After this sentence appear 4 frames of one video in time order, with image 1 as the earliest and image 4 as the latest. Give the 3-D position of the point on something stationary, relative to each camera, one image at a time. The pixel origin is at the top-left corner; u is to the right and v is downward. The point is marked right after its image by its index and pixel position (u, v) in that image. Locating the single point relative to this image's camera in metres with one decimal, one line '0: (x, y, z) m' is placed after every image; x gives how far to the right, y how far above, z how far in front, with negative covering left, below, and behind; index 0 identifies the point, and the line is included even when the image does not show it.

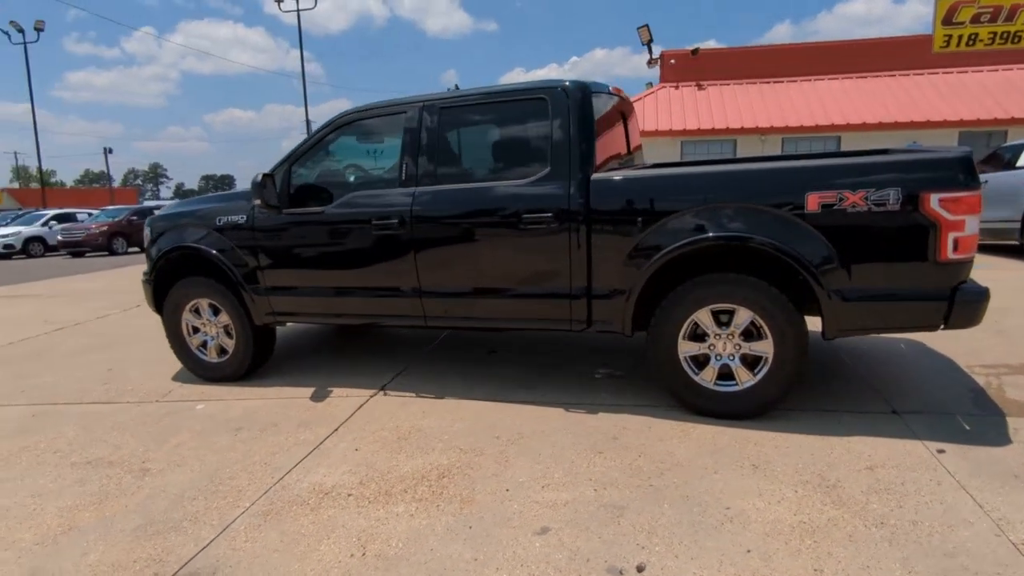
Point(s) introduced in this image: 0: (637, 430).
0: (+0.7, -0.8, +3.6) m
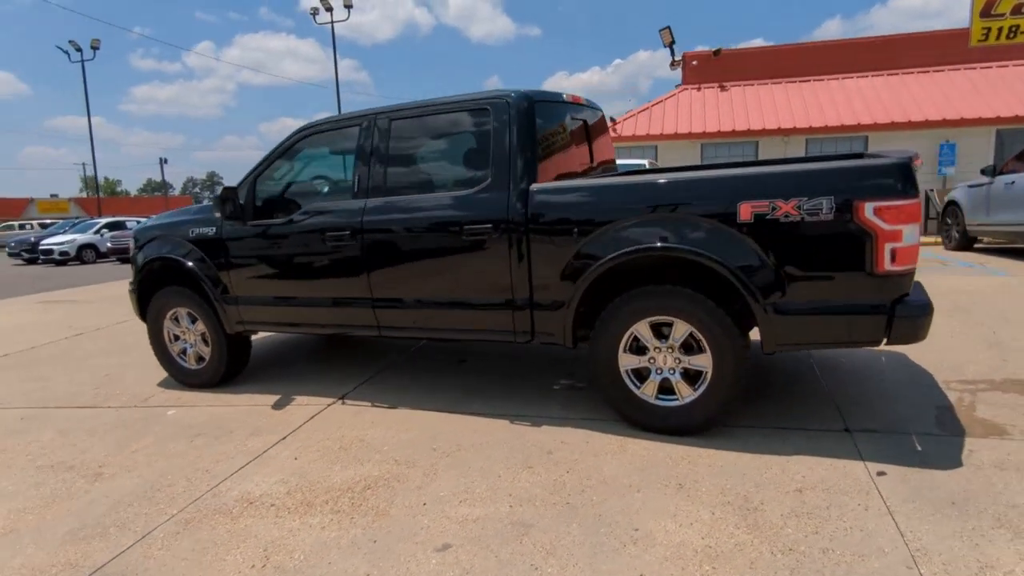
0: (+0.4, -0.9, +3.5) m
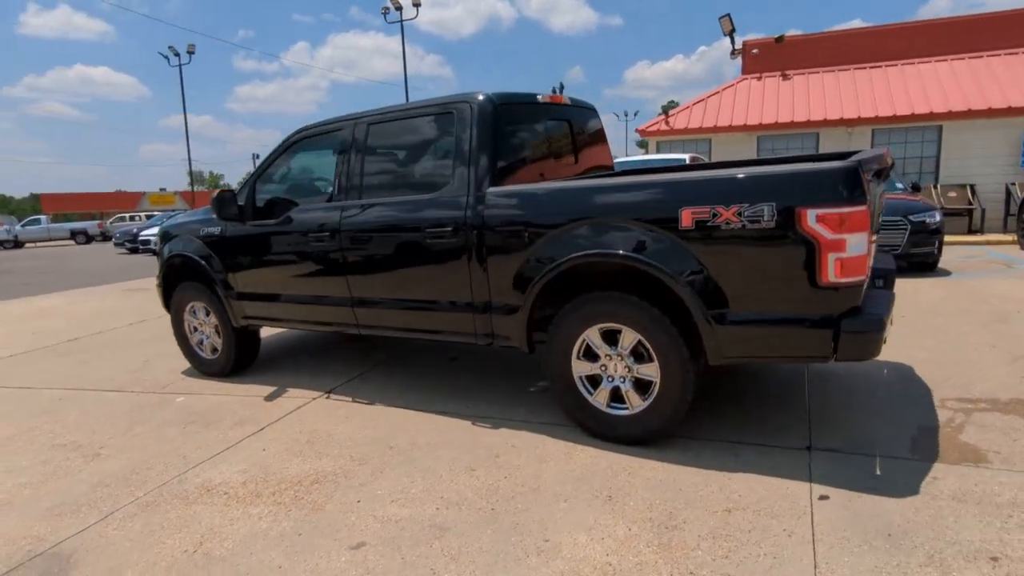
0: (+0.1, -0.9, +3.5) m
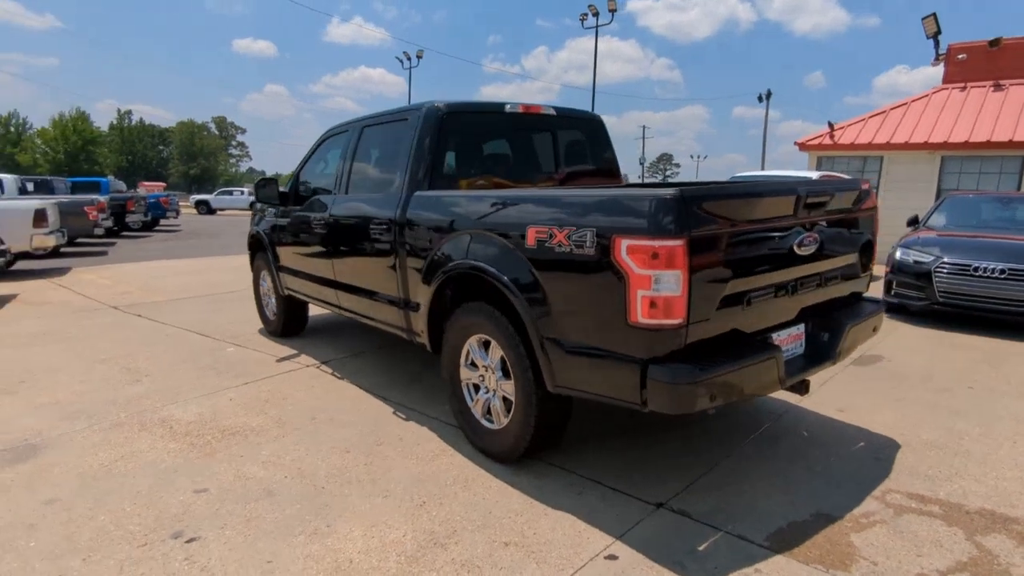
0: (-0.6, -0.9, +3.6) m
